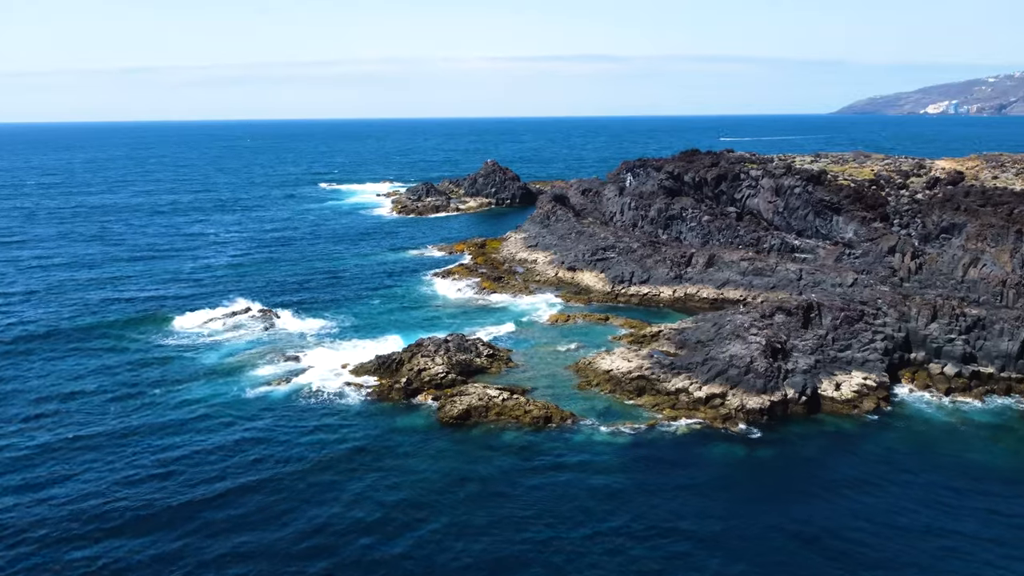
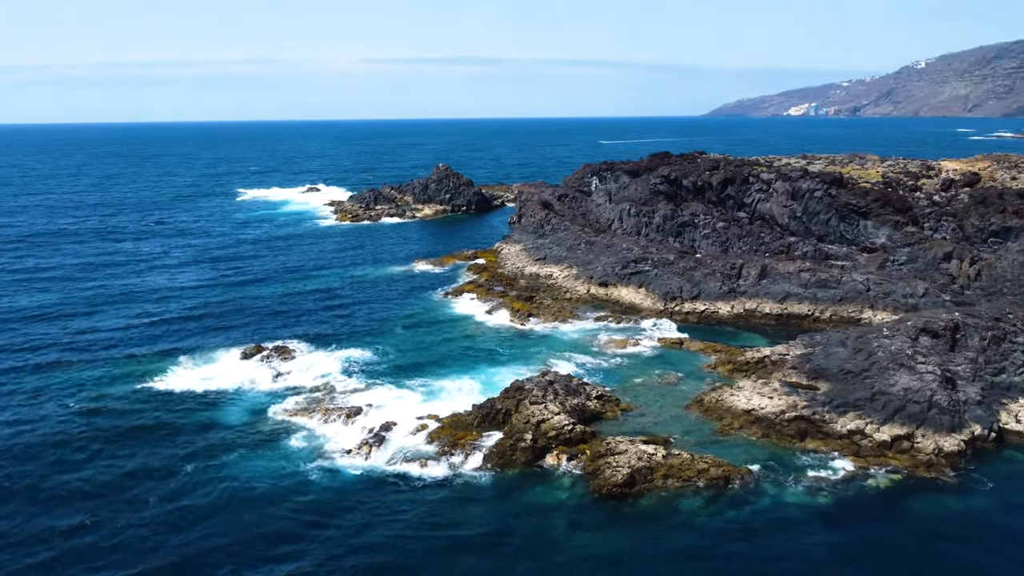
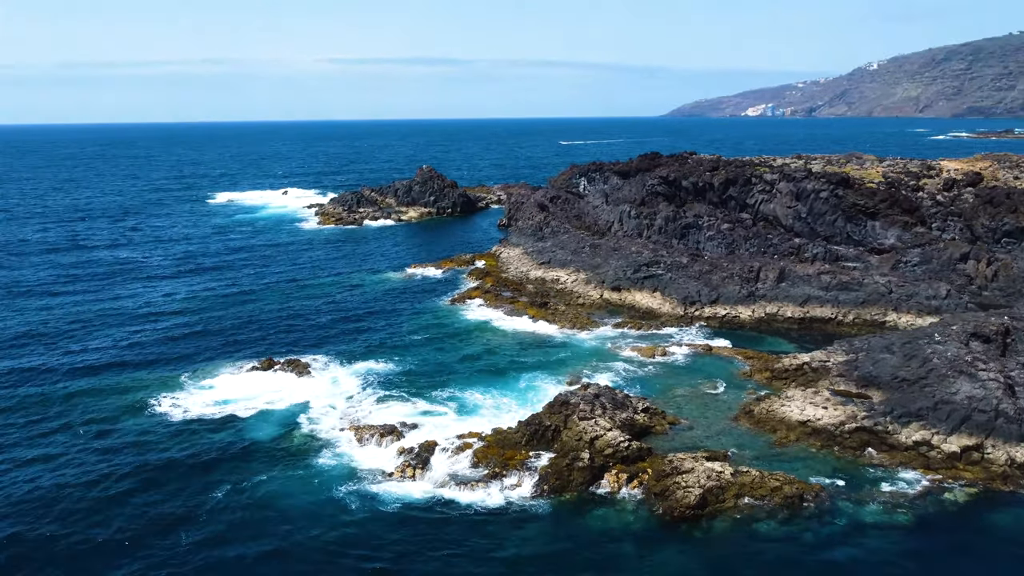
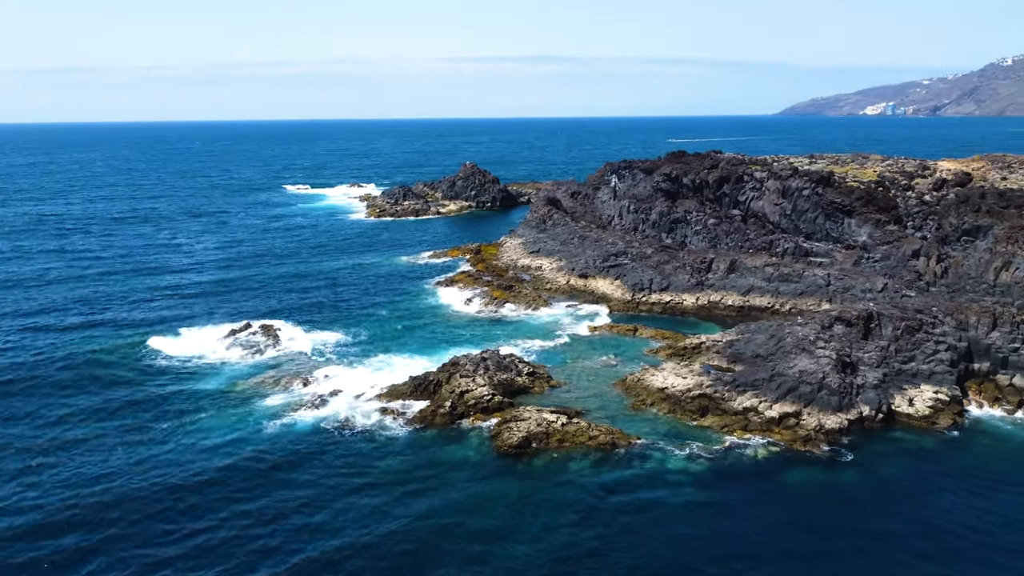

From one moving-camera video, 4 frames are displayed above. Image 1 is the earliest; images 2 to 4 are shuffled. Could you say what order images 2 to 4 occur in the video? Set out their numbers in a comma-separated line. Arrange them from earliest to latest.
4, 2, 3
